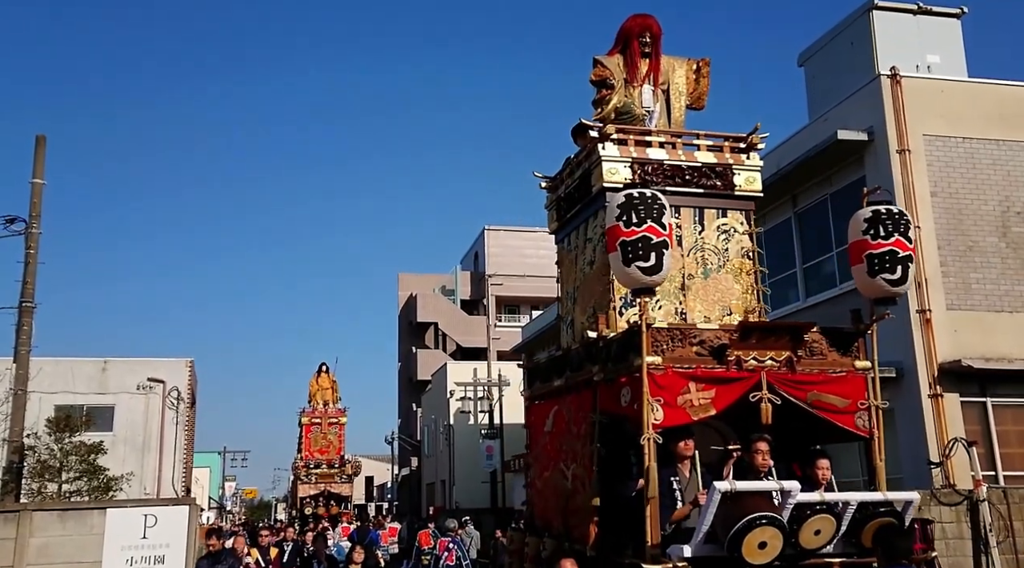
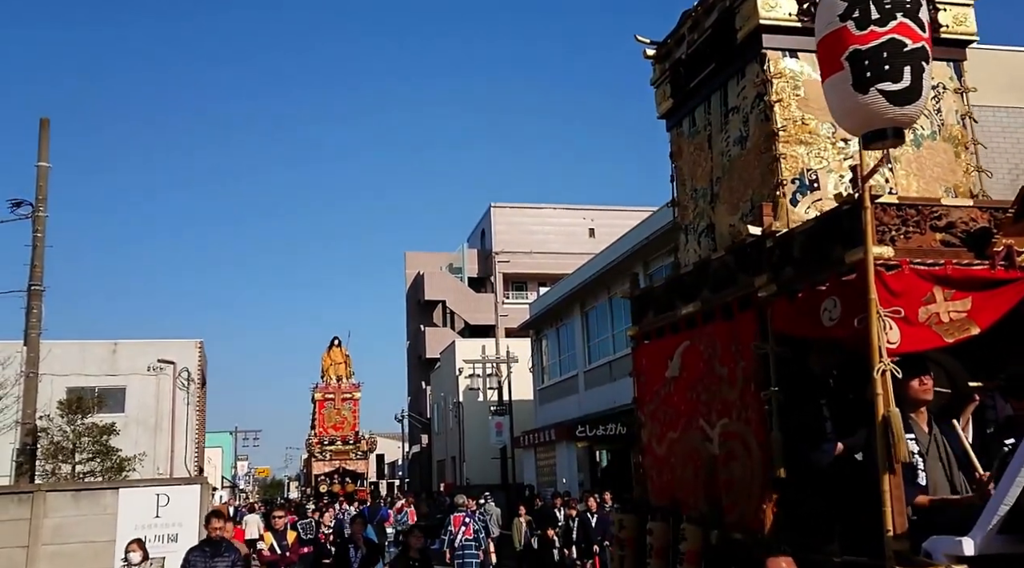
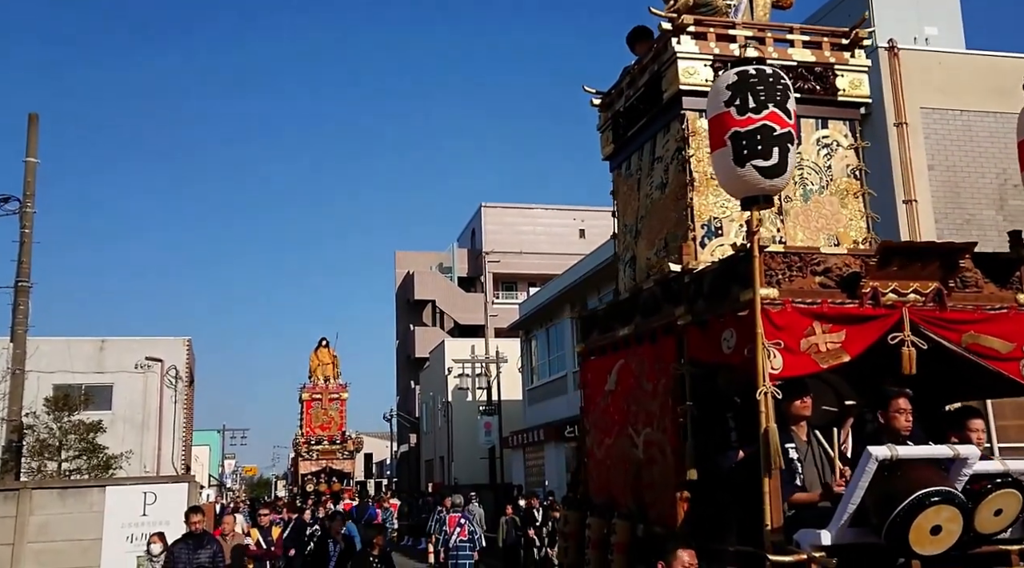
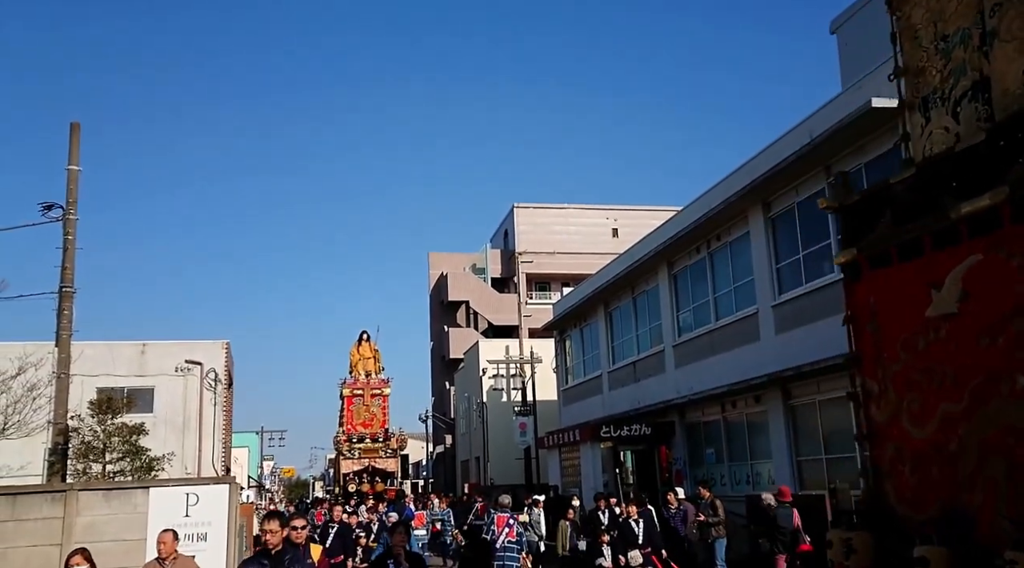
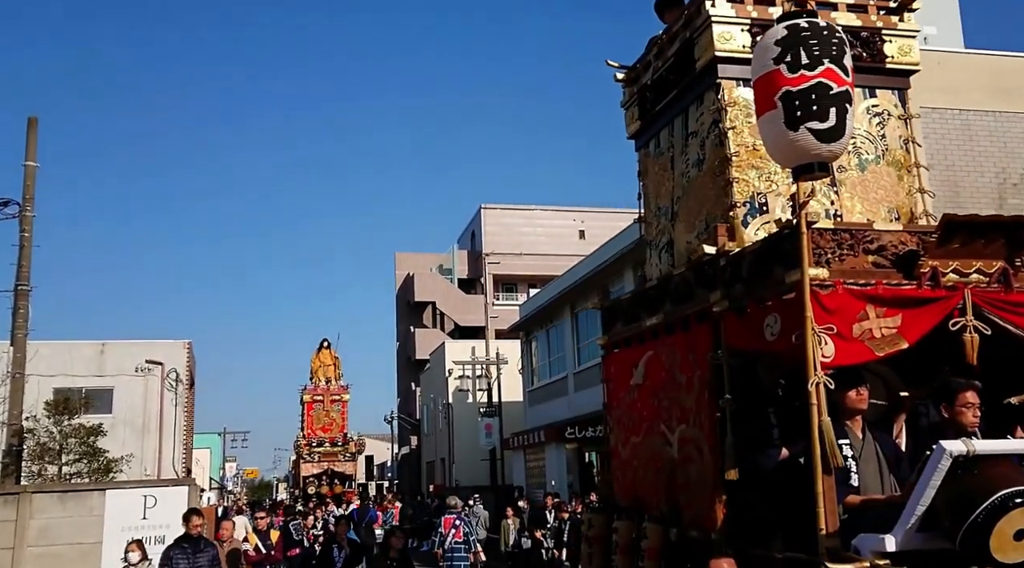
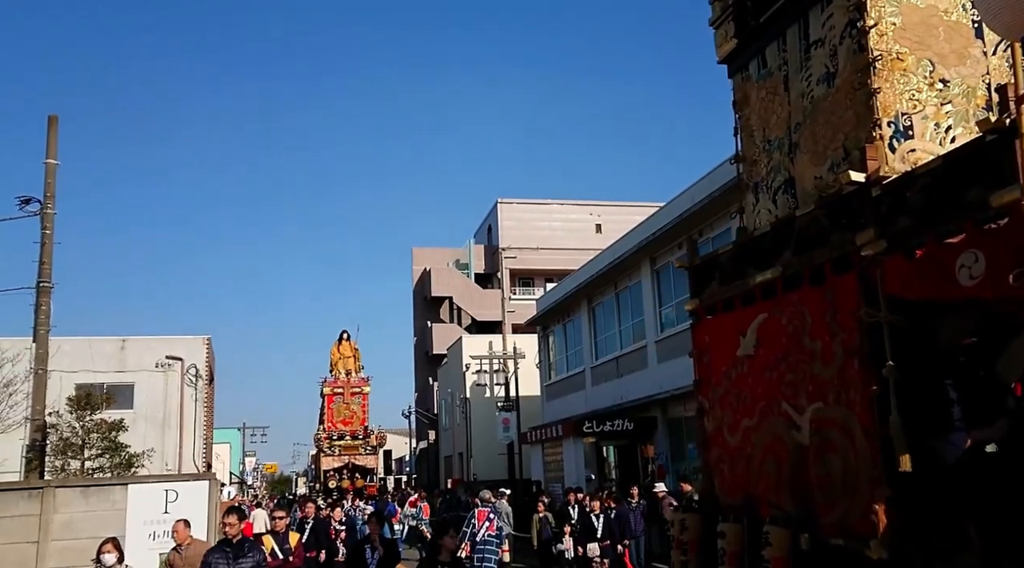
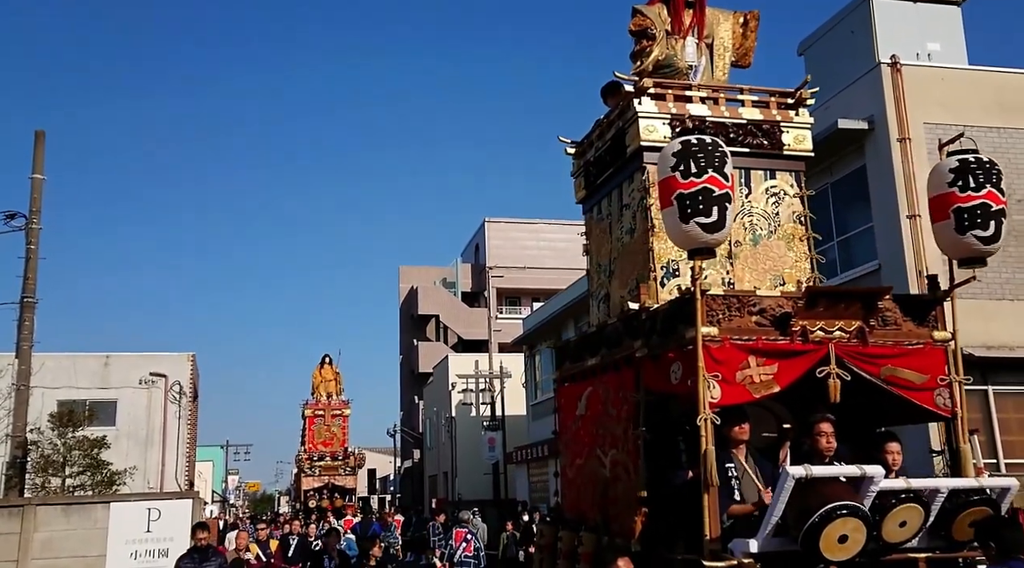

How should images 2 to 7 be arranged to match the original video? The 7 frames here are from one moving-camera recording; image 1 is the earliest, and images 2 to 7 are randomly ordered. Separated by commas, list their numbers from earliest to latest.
7, 3, 5, 2, 6, 4
